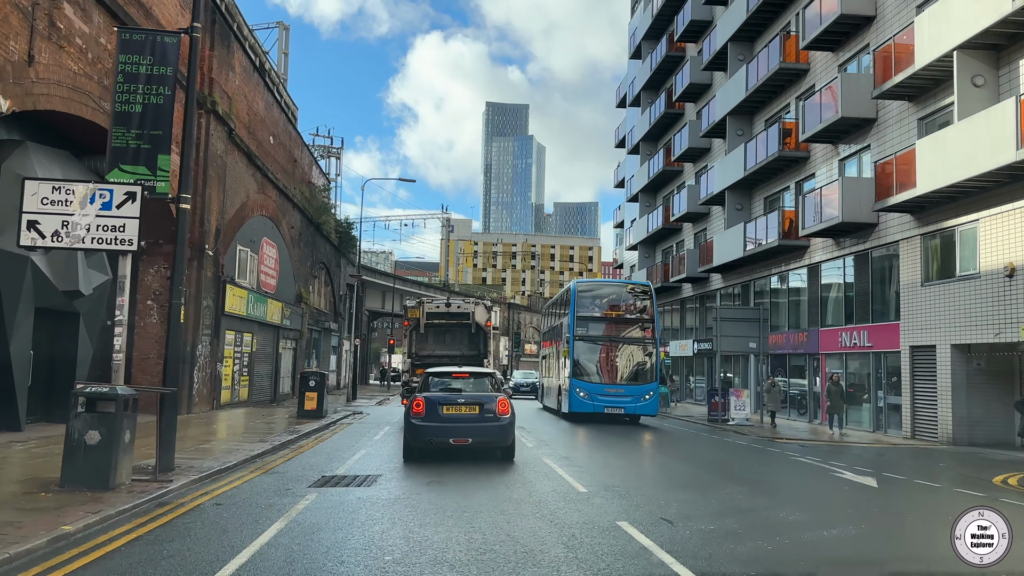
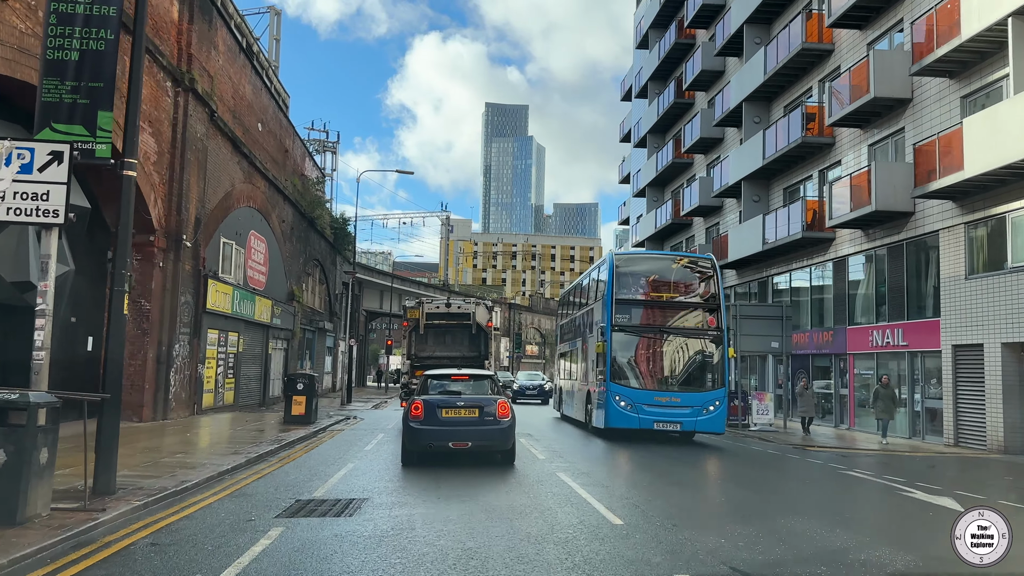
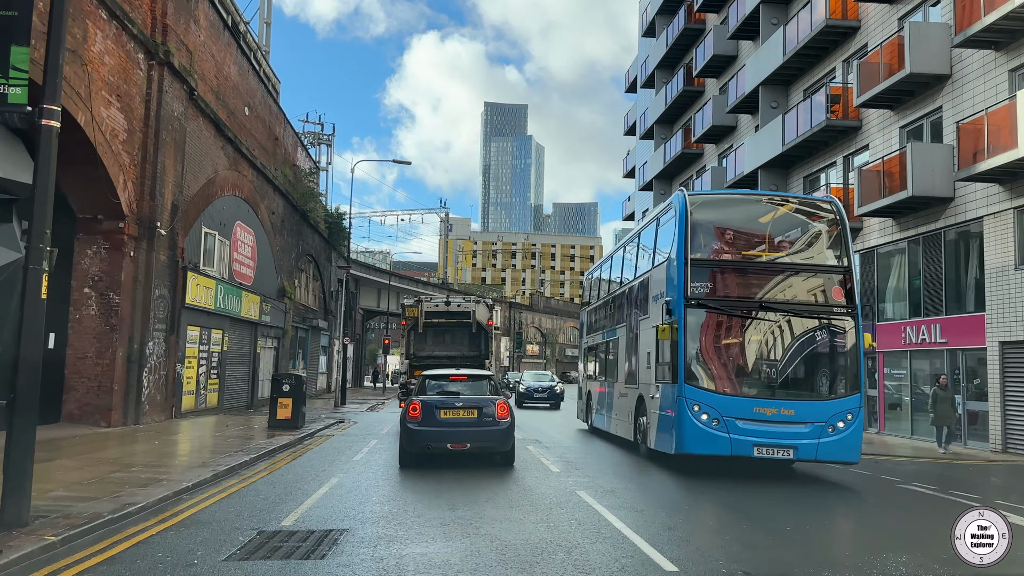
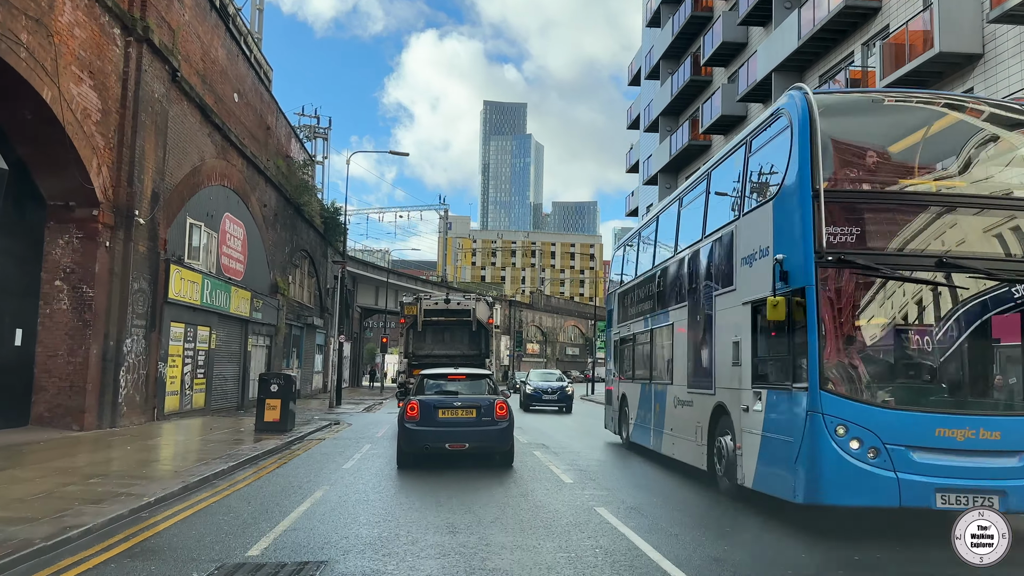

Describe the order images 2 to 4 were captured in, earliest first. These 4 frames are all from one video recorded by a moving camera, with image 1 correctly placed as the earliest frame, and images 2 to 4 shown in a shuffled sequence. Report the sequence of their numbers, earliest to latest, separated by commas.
2, 3, 4
